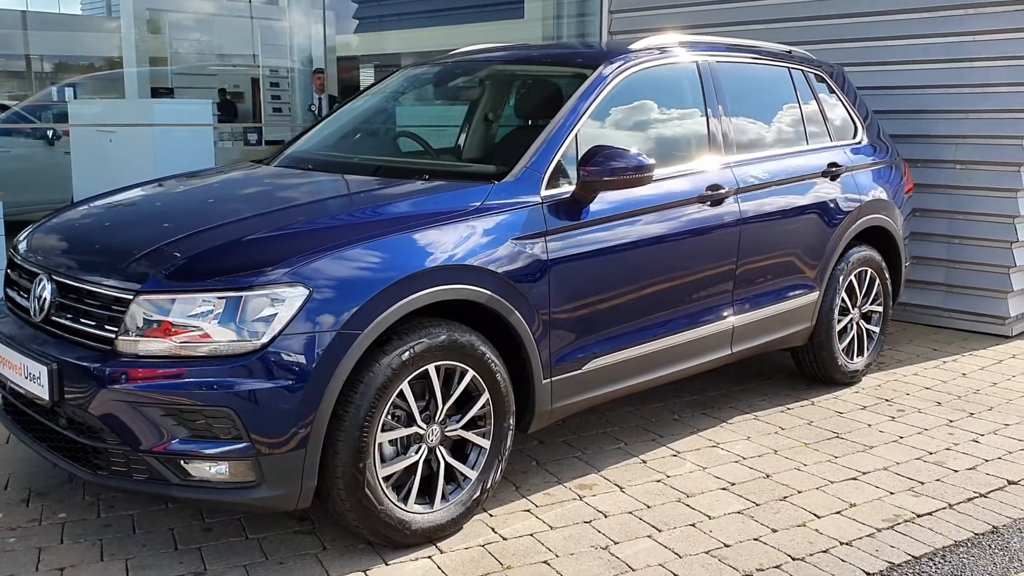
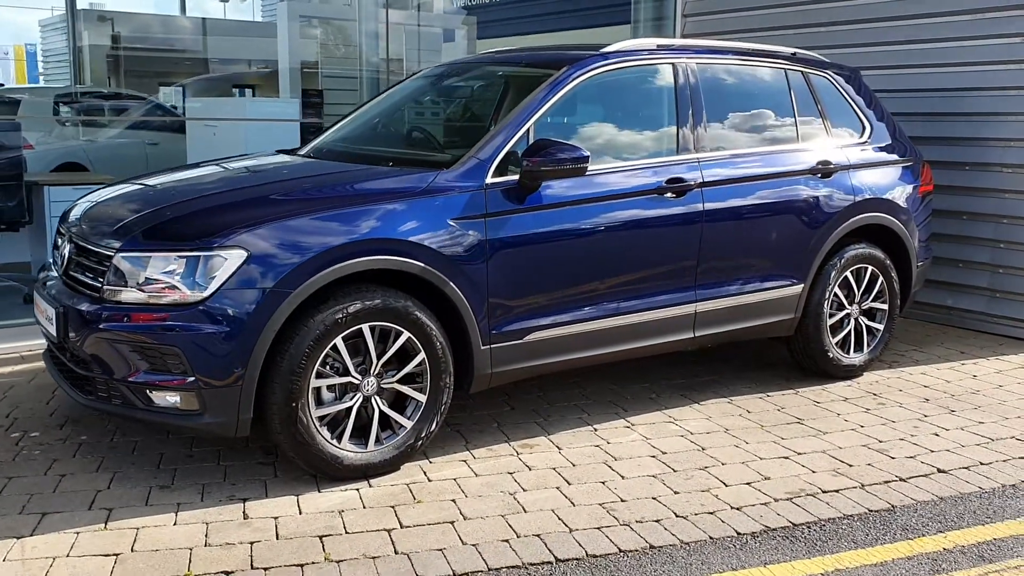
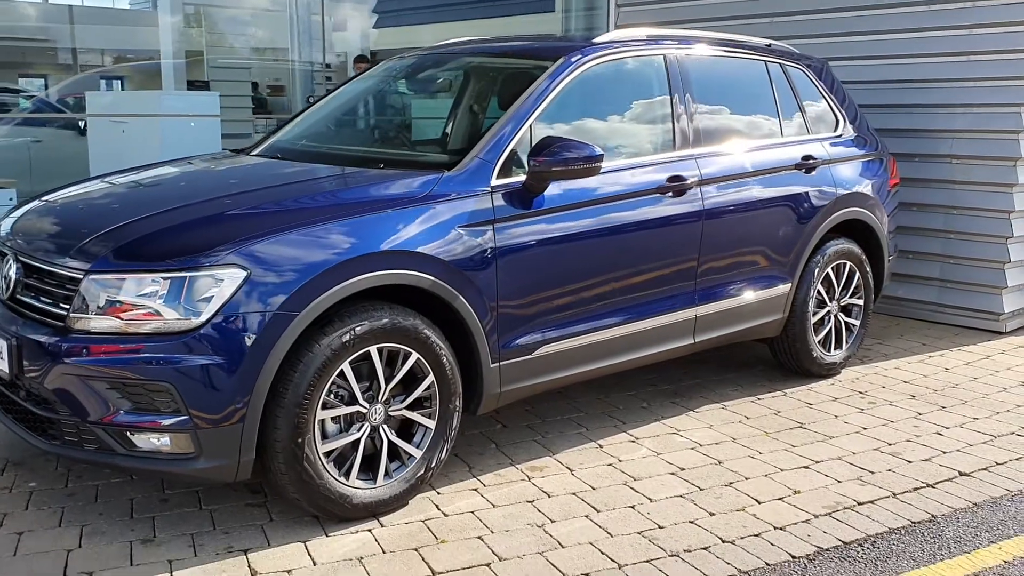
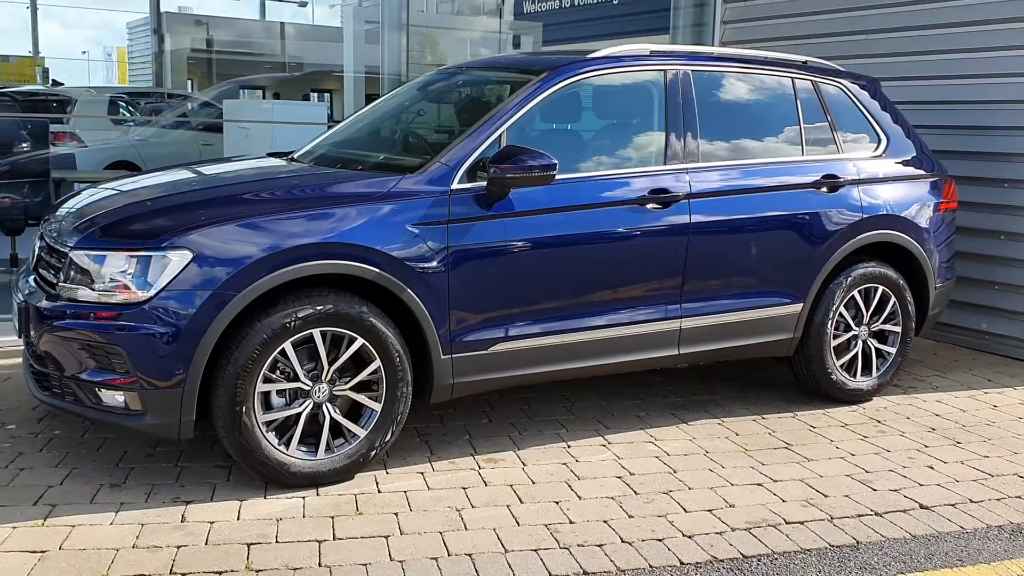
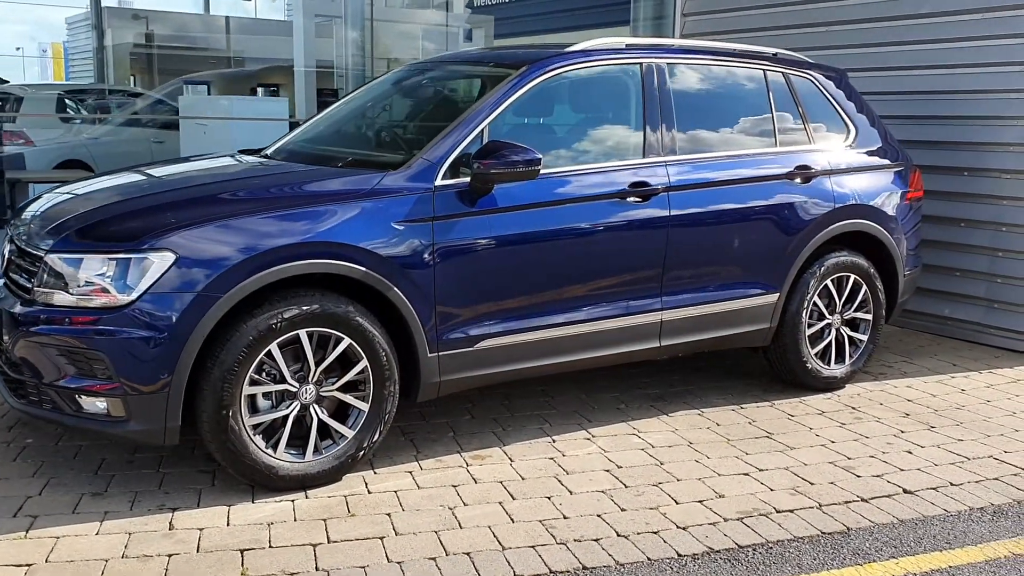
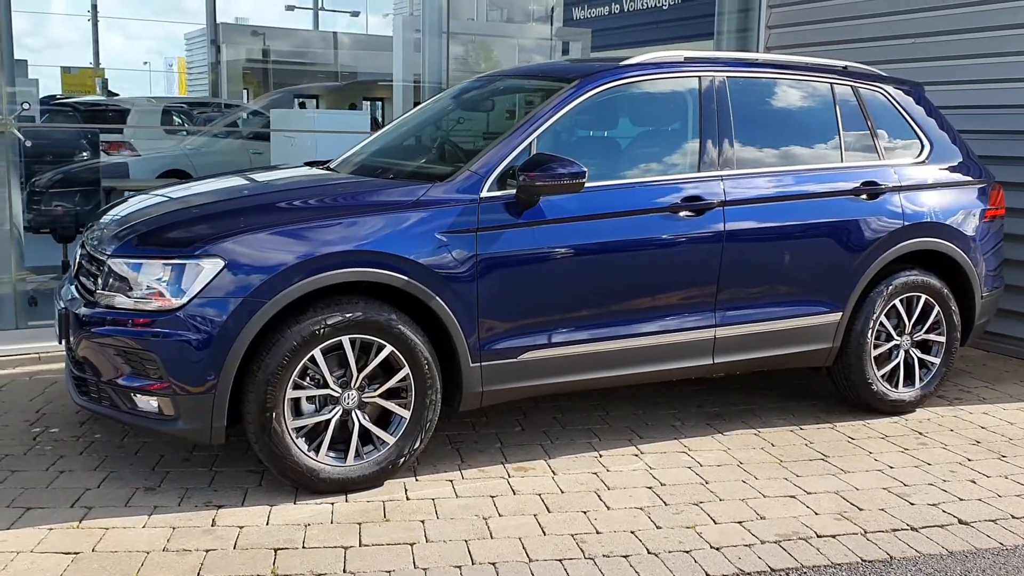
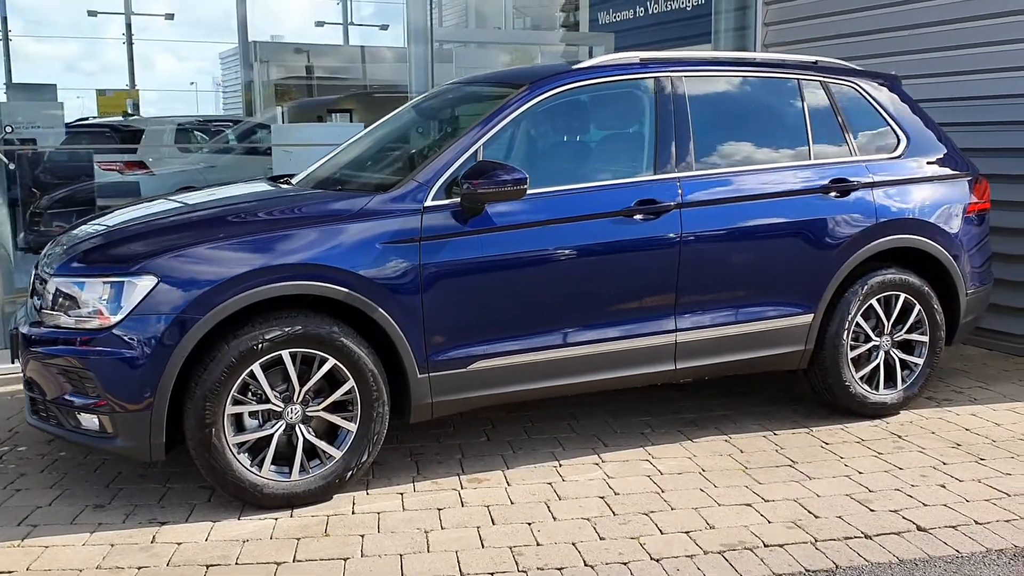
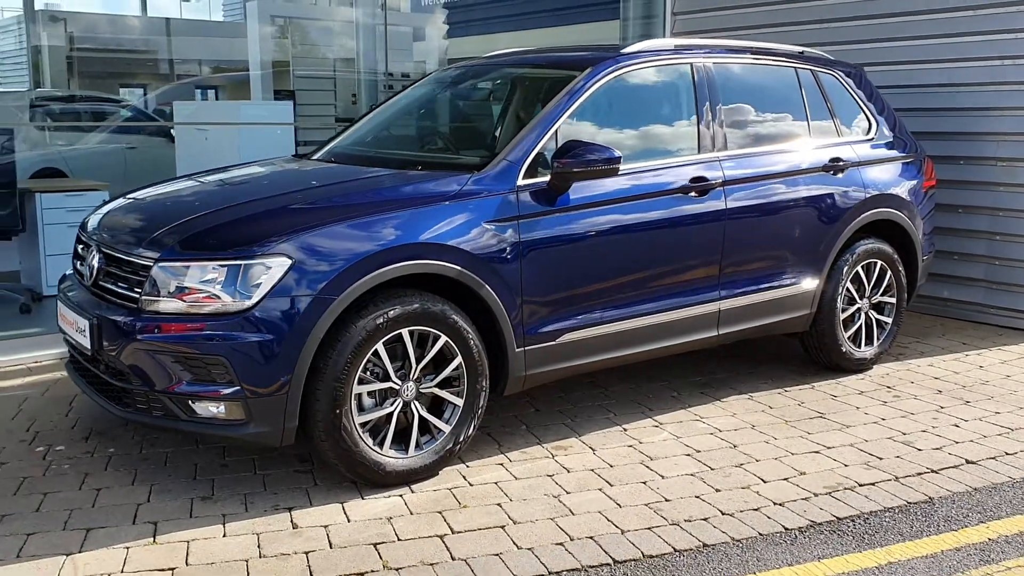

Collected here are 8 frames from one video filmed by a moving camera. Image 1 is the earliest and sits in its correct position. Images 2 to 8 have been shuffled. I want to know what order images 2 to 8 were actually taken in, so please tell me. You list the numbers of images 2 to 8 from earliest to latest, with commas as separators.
3, 8, 2, 5, 4, 6, 7
